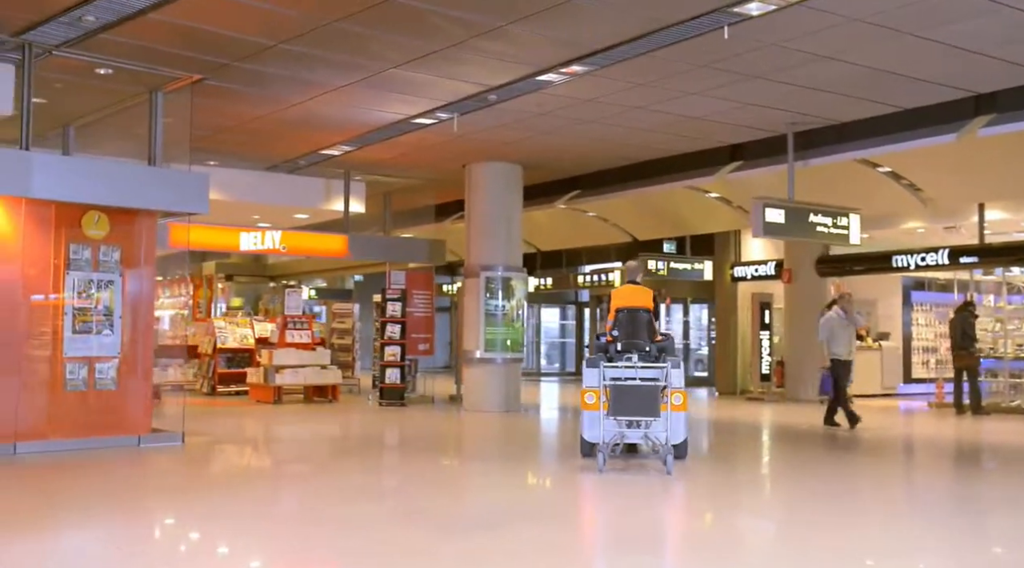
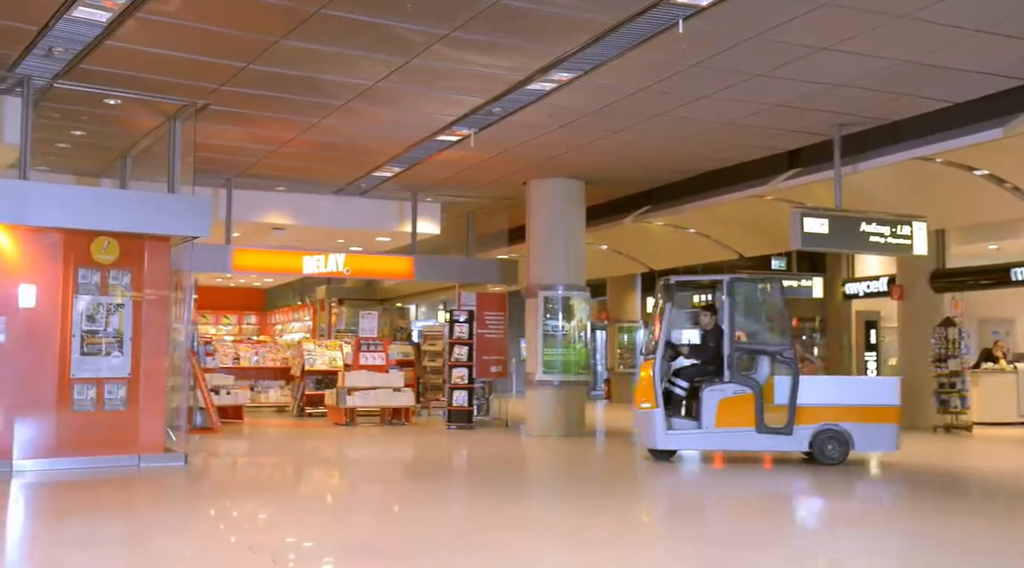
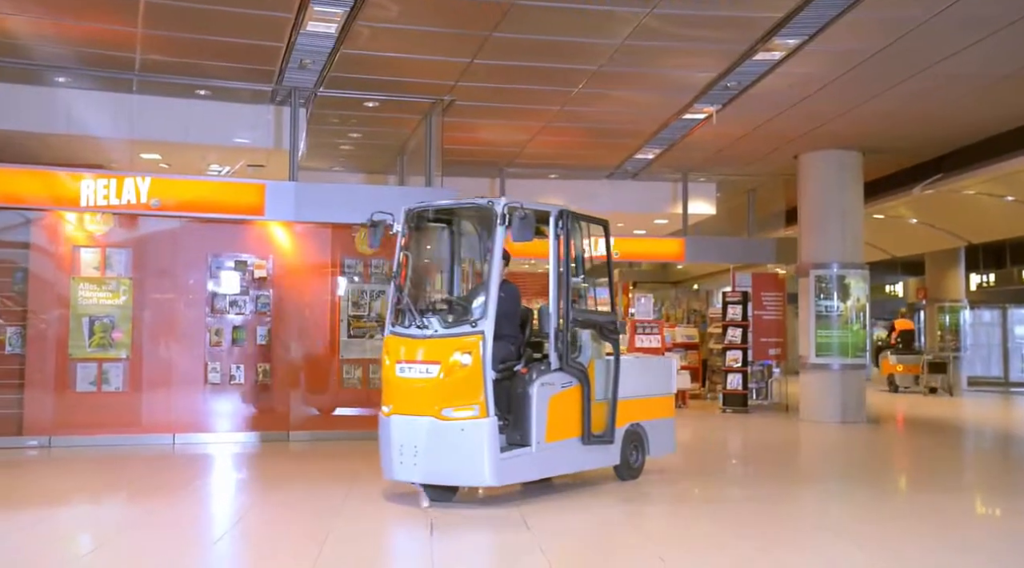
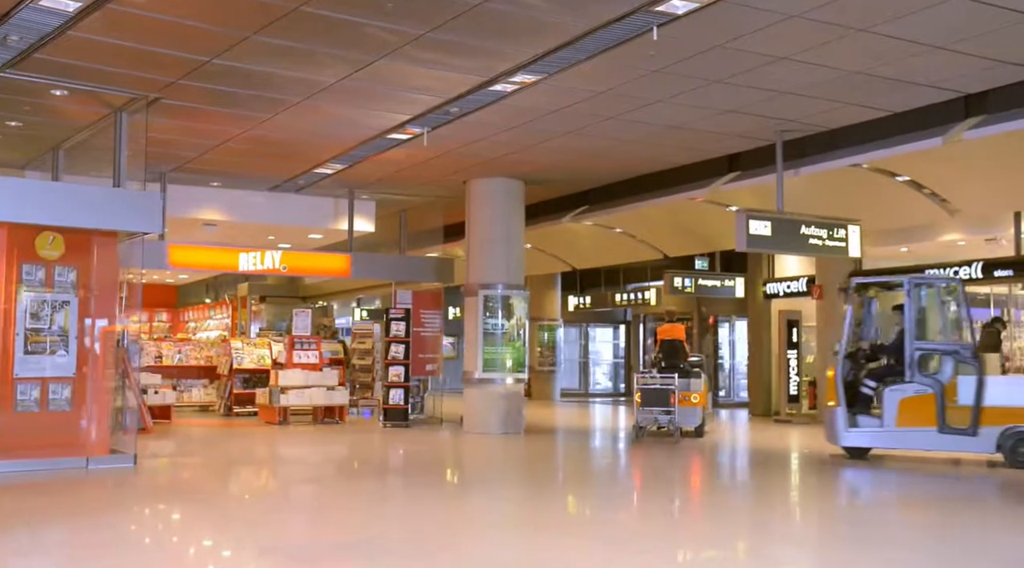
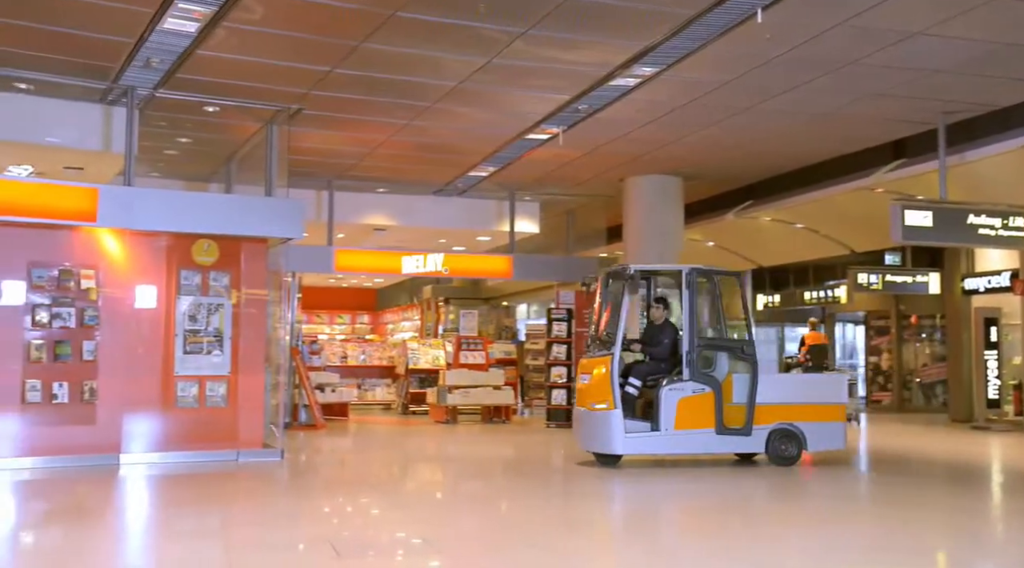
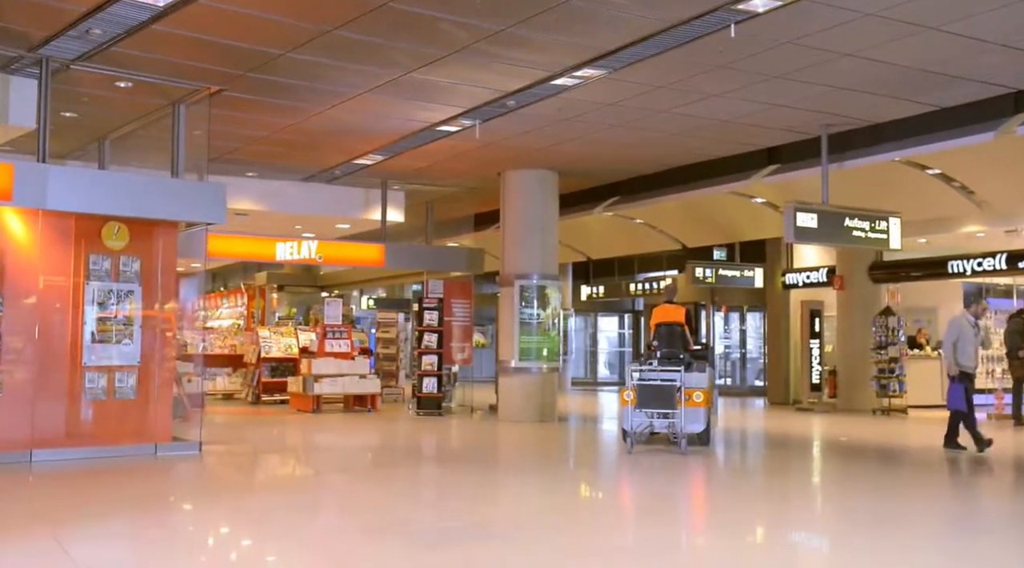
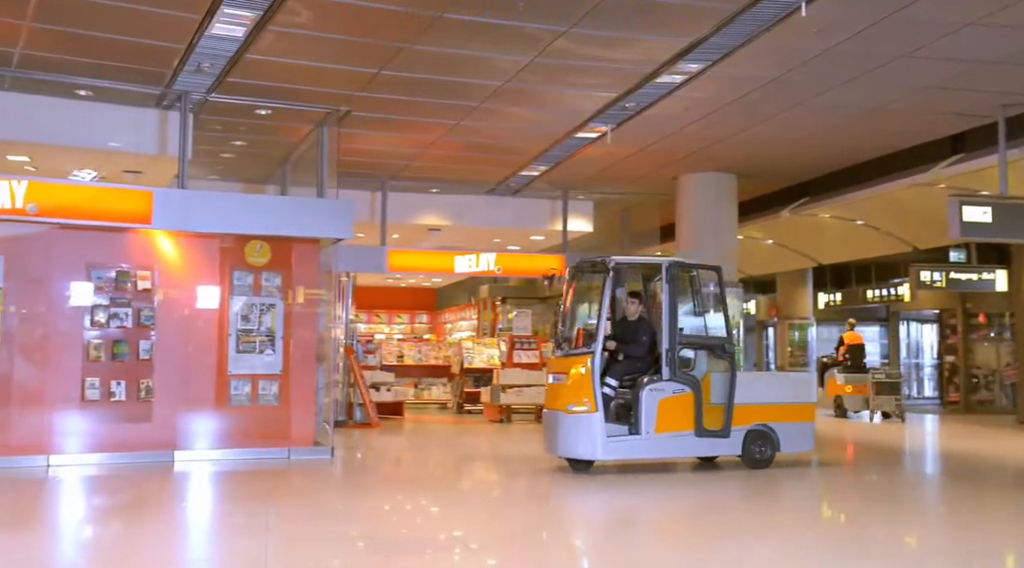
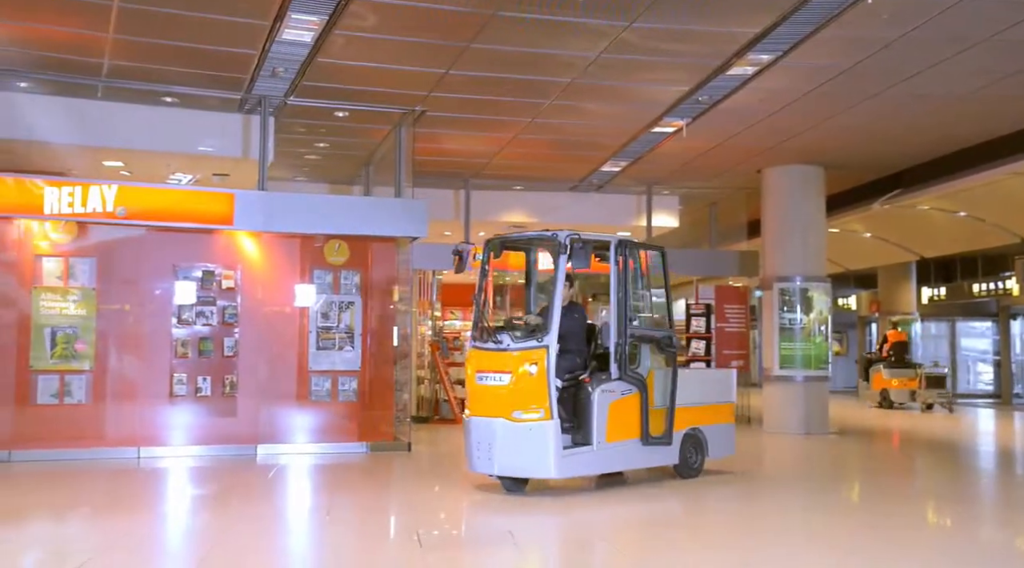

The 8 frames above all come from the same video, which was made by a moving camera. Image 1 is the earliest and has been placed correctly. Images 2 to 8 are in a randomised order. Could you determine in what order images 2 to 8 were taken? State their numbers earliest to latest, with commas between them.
6, 4, 2, 5, 7, 8, 3
